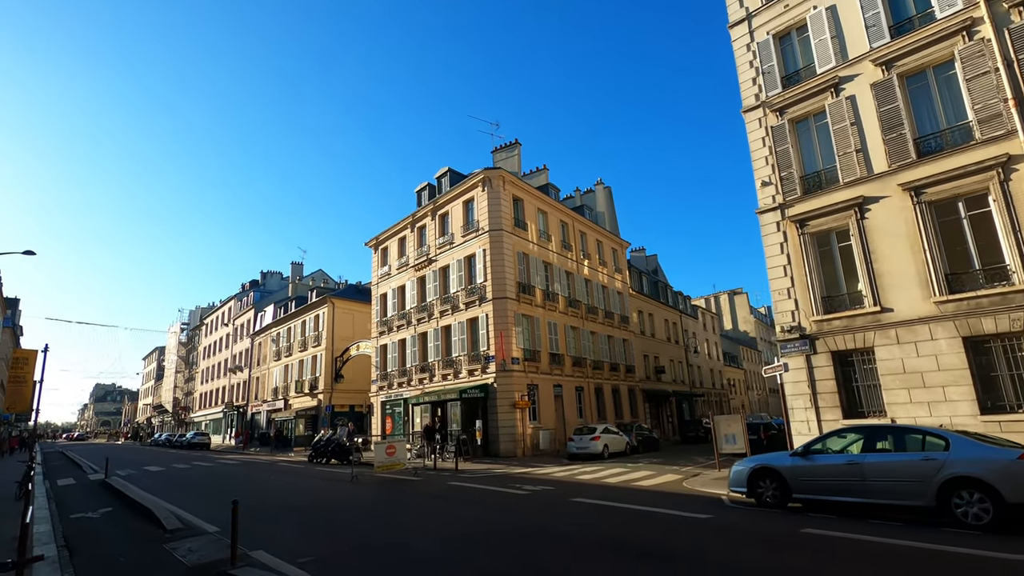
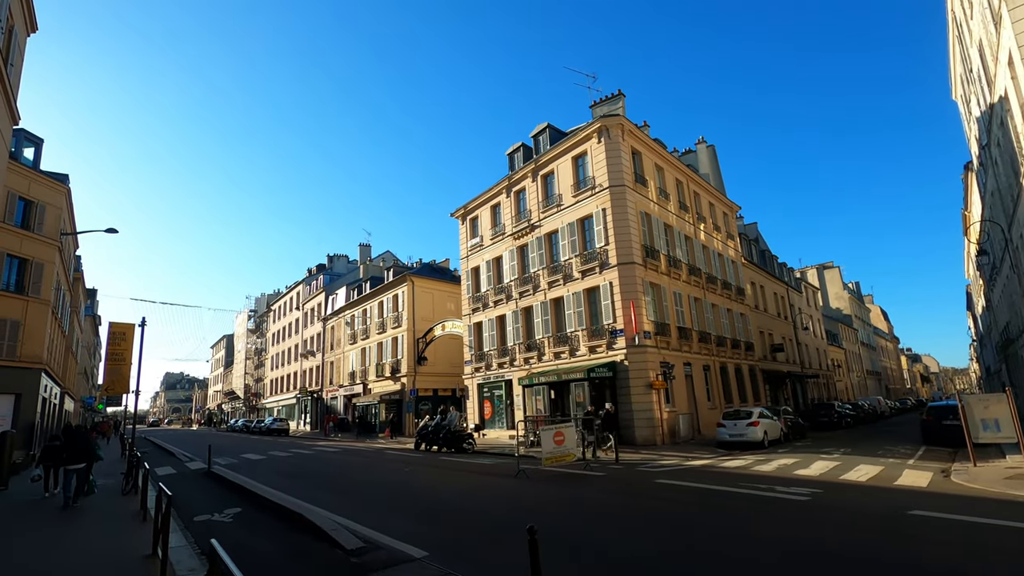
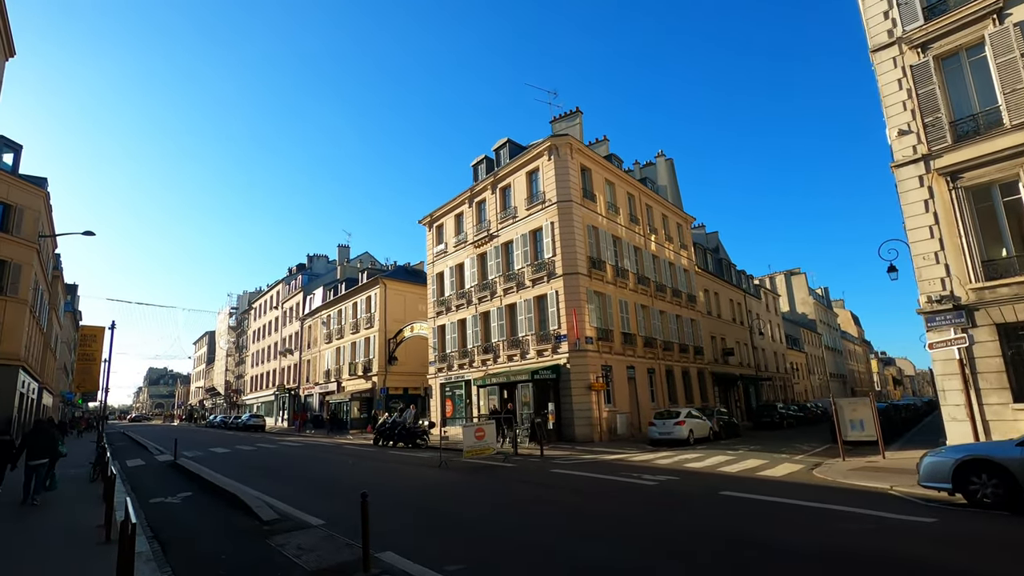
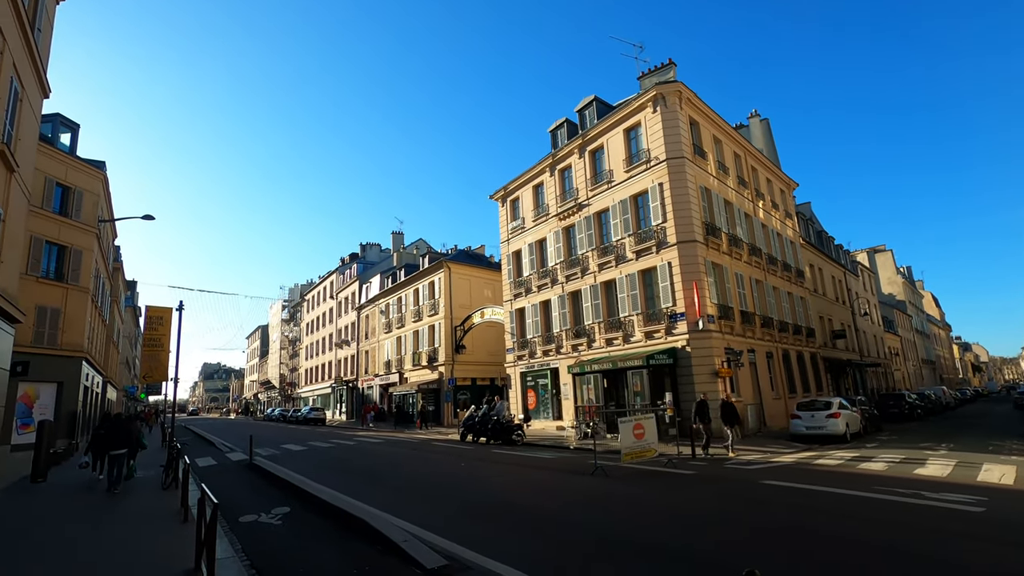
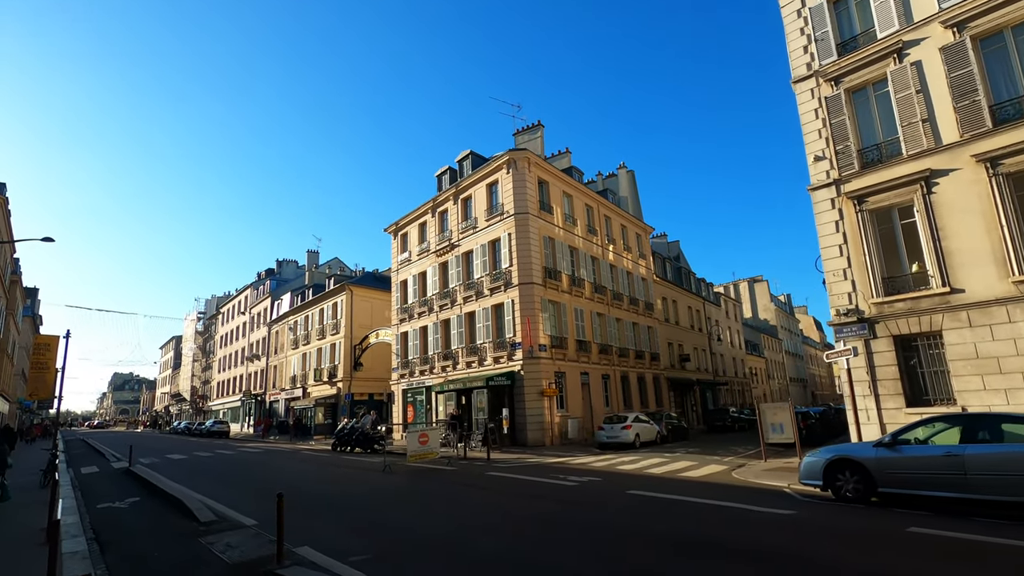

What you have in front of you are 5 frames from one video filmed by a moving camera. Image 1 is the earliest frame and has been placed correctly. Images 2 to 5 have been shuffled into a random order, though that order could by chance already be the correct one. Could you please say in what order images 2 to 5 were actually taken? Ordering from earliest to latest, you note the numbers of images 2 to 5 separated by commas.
5, 3, 2, 4
